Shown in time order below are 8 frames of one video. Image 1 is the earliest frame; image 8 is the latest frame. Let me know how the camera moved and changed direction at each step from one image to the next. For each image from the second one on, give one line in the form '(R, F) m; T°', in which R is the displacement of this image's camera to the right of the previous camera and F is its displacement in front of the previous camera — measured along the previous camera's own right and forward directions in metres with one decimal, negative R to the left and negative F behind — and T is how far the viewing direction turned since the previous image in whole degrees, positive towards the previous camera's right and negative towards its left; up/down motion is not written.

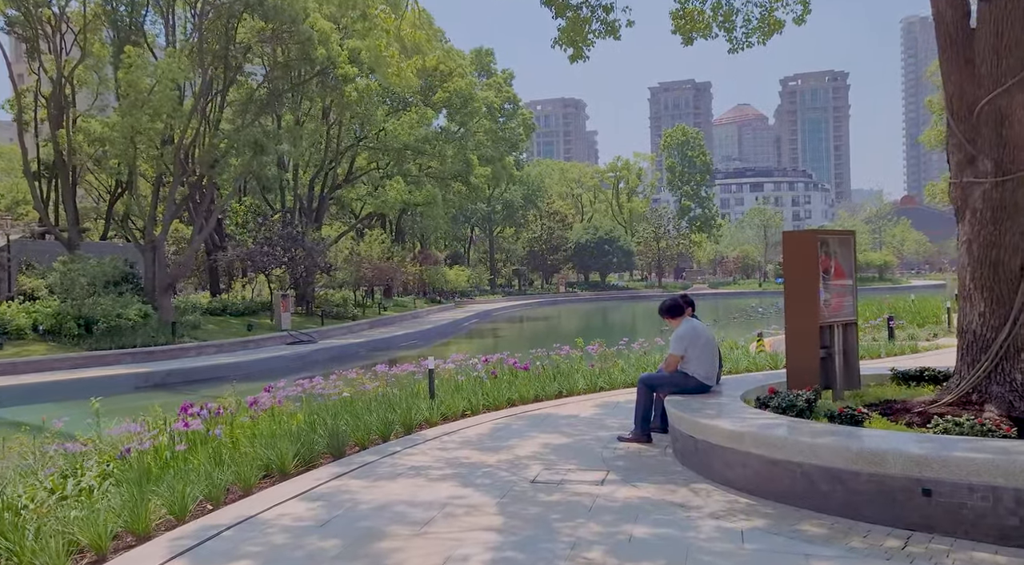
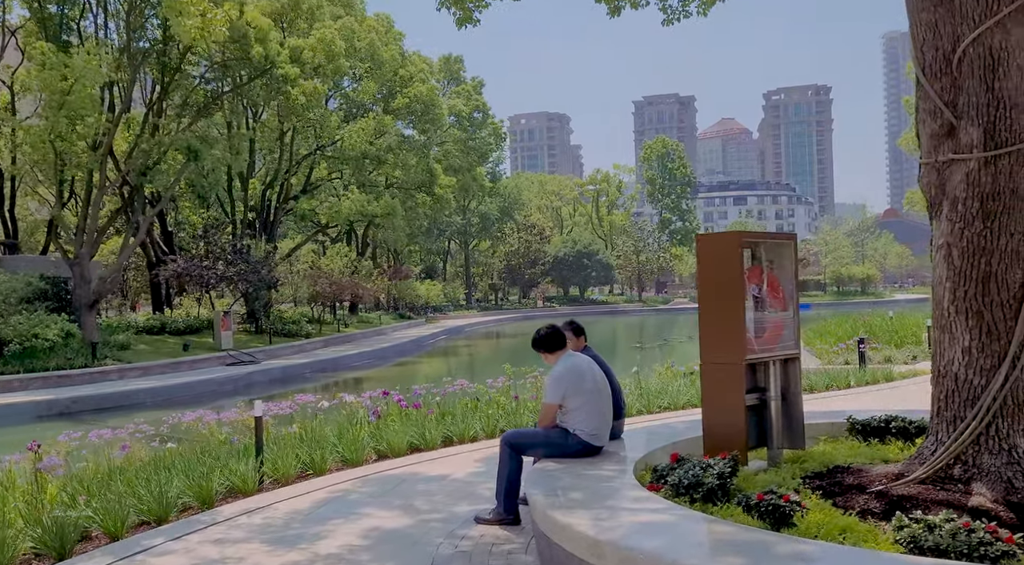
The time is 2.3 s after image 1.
(+0.9, +2.0) m; +1°
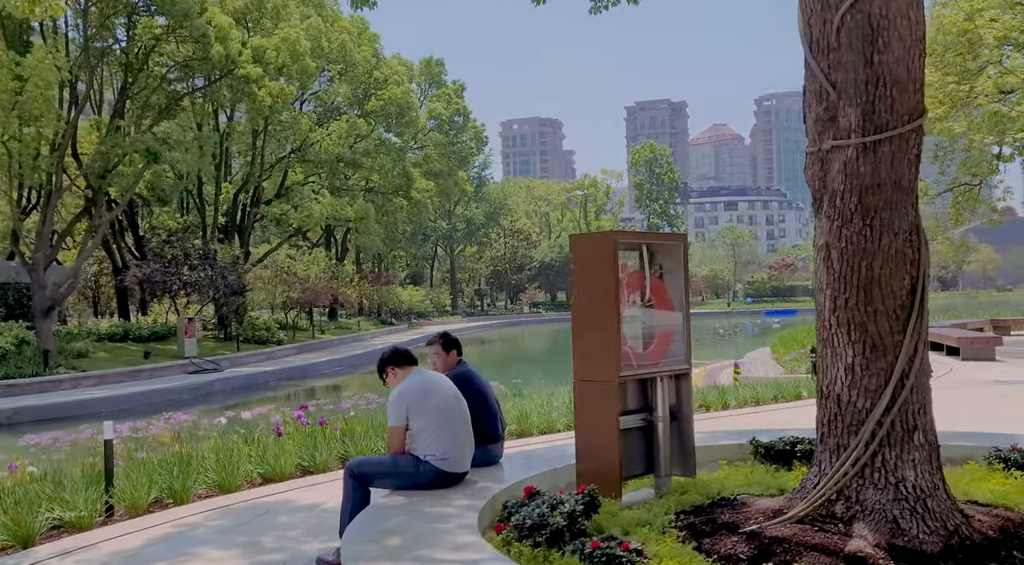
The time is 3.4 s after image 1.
(+0.7, +0.6) m; 0°
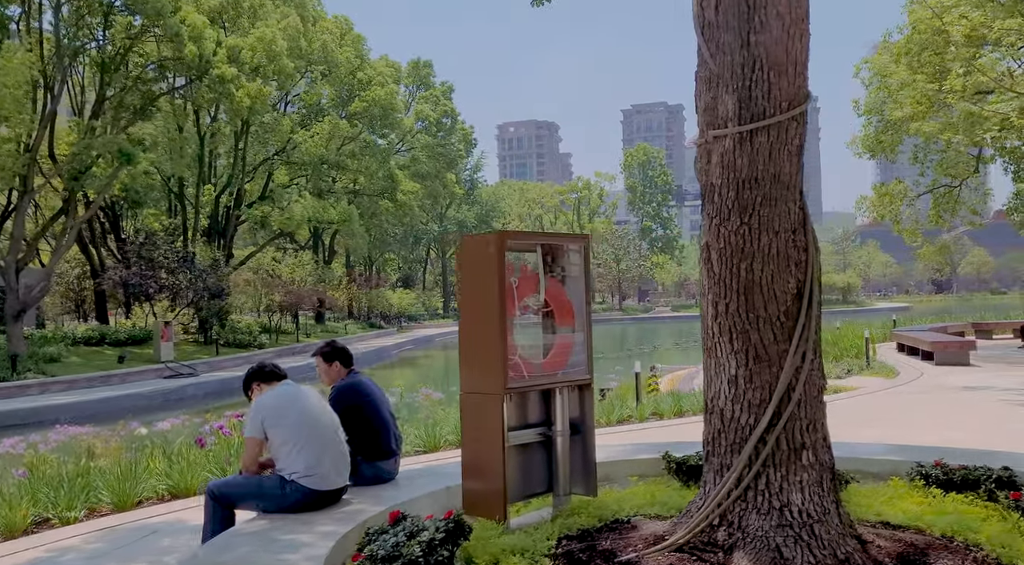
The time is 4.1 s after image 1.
(+0.5, +0.3) m; 0°
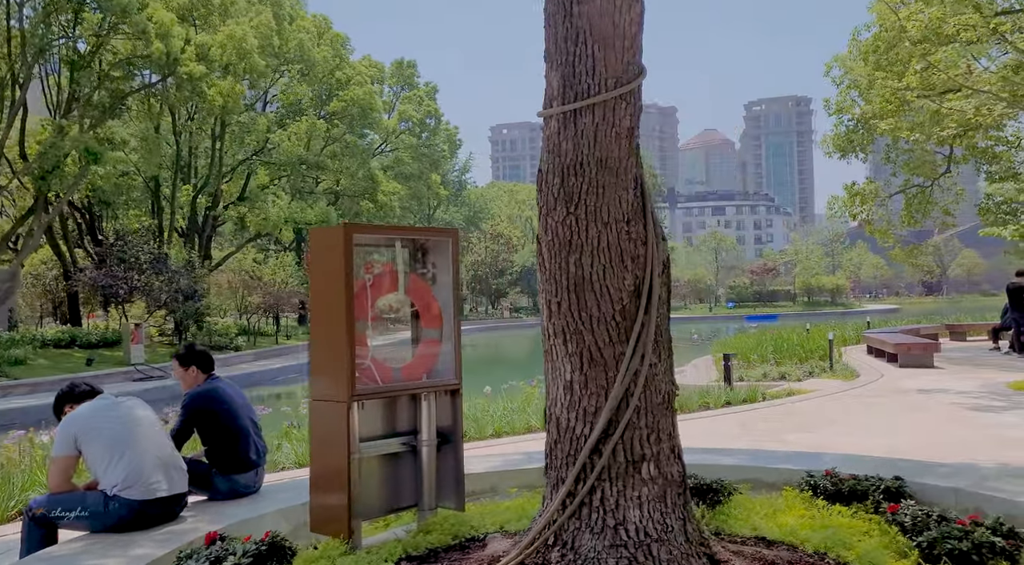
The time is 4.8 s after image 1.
(+0.6, +0.3) m; 0°
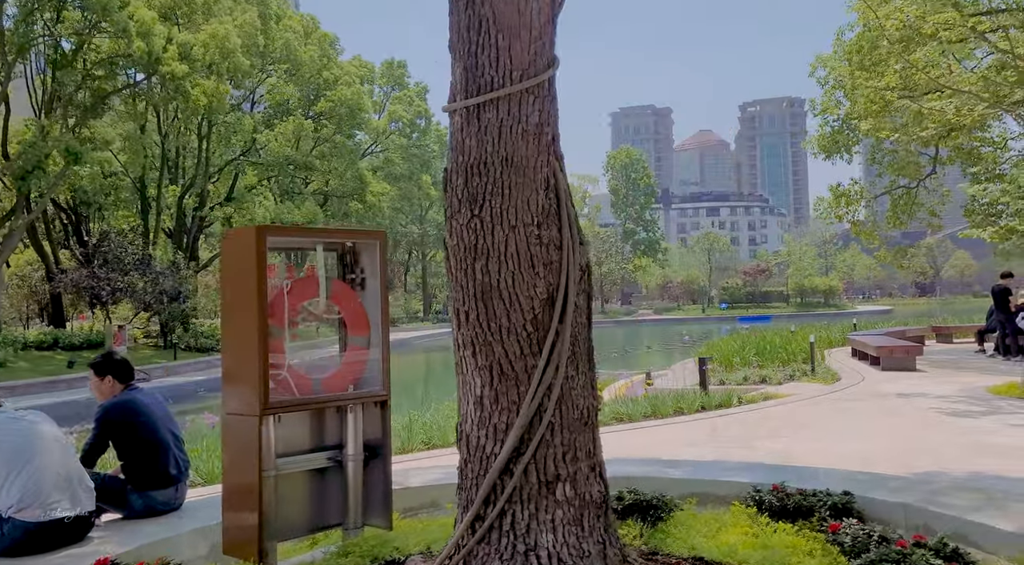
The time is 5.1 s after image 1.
(+0.3, +0.2) m; 0°
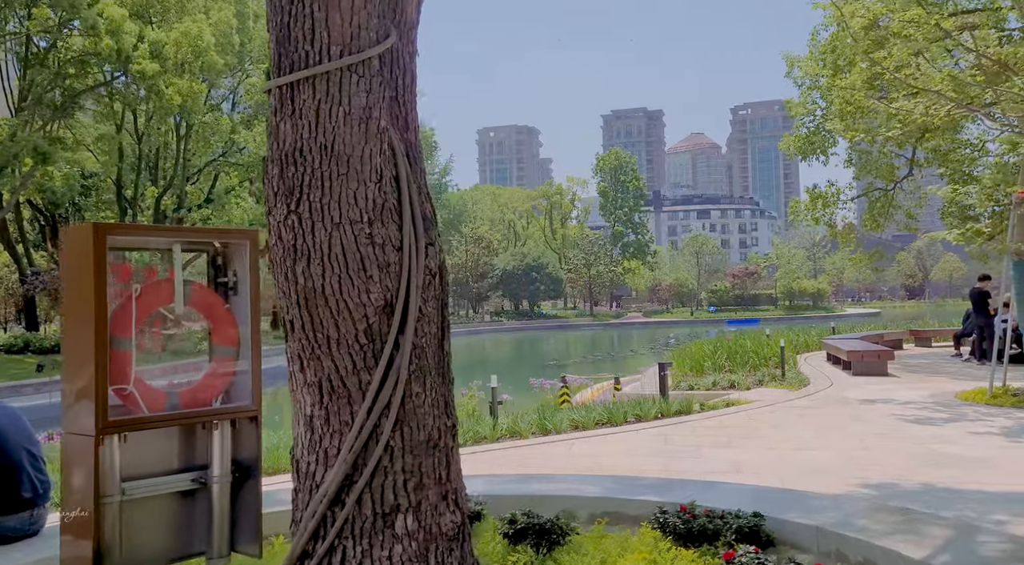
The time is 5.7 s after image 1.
(+0.4, +0.3) m; 0°
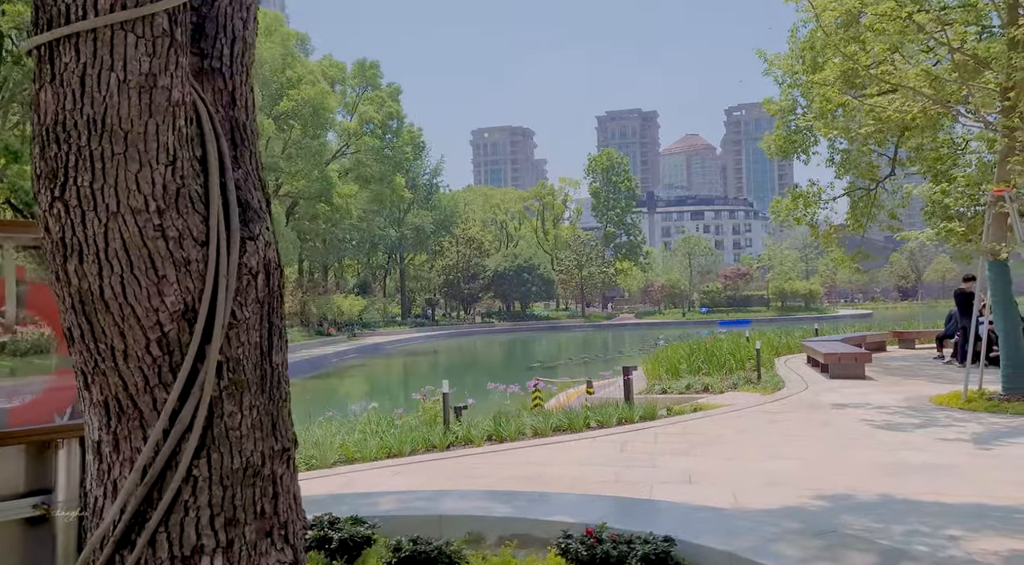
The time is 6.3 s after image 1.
(+0.4, +0.4) m; 0°
